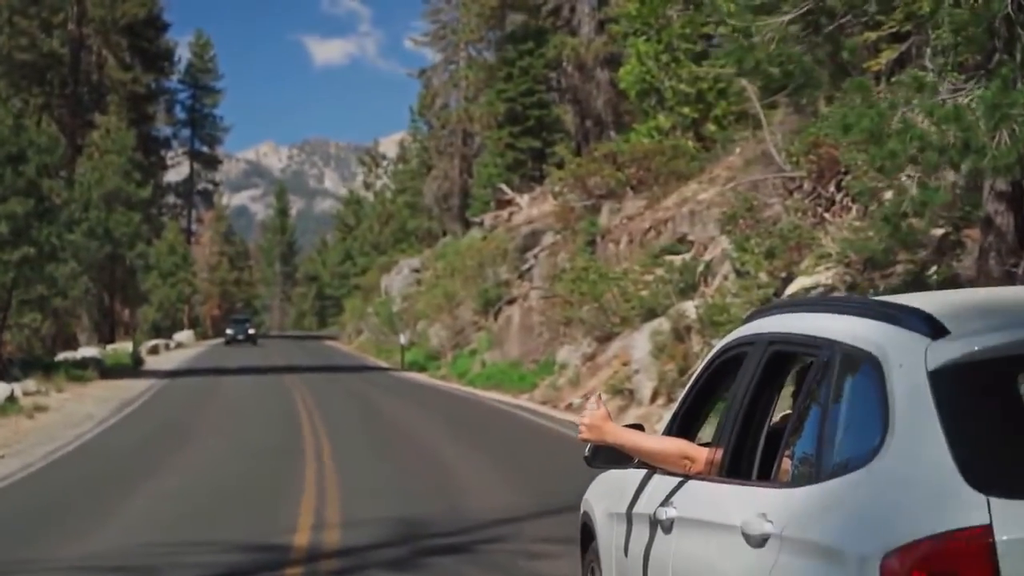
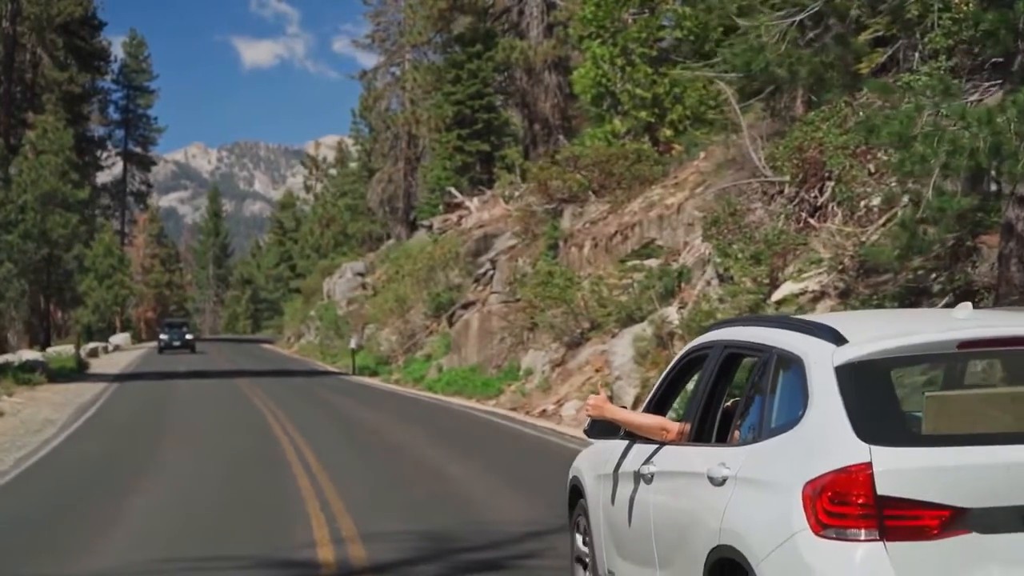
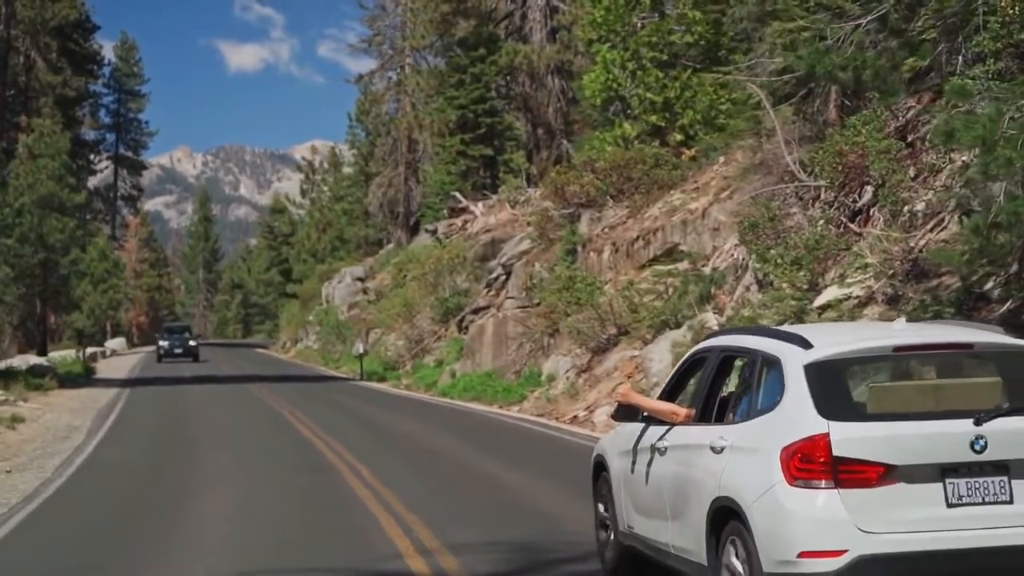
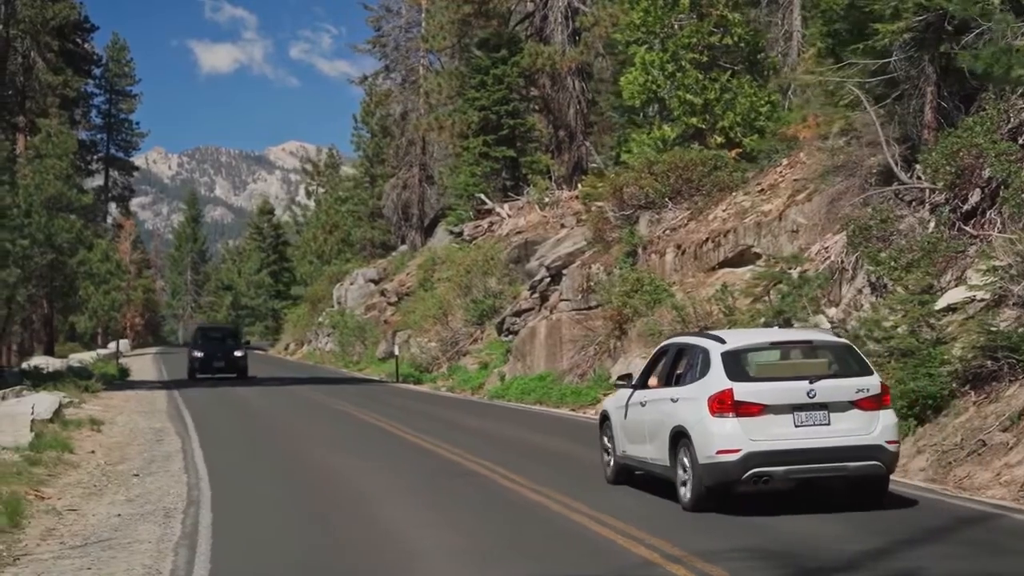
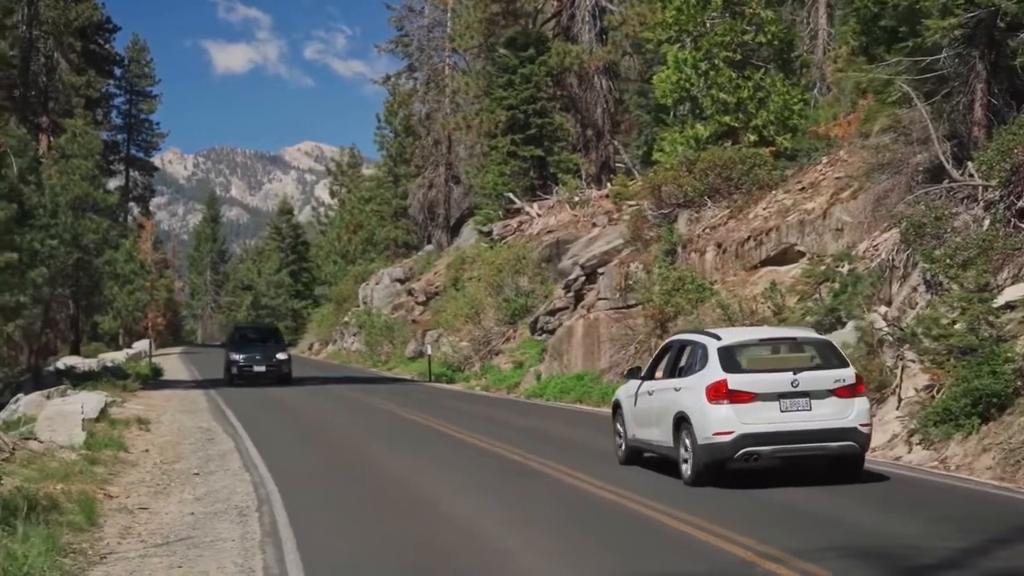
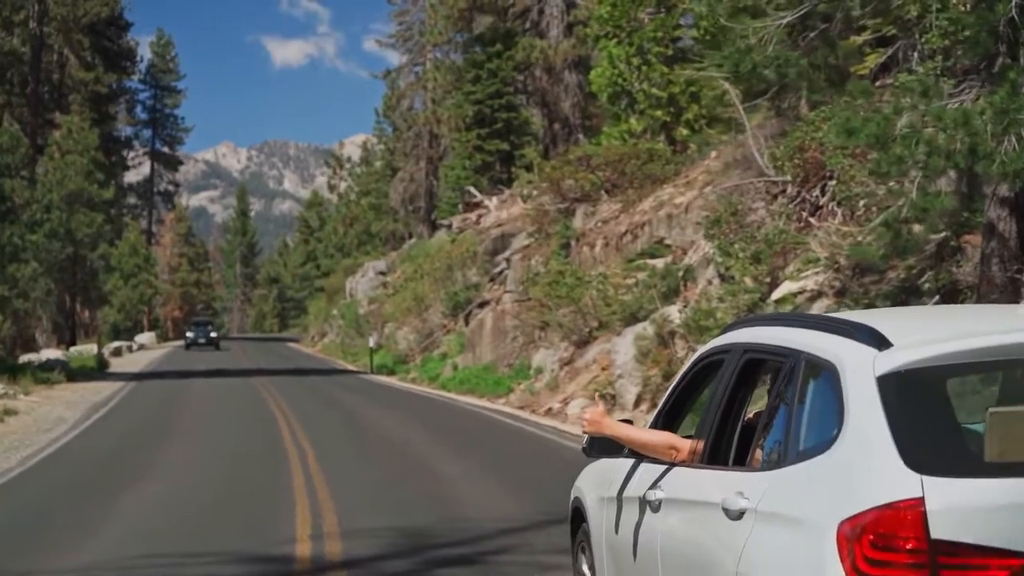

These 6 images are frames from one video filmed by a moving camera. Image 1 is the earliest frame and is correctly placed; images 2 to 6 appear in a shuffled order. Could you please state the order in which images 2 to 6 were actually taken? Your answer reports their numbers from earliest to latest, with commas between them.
6, 2, 3, 4, 5
